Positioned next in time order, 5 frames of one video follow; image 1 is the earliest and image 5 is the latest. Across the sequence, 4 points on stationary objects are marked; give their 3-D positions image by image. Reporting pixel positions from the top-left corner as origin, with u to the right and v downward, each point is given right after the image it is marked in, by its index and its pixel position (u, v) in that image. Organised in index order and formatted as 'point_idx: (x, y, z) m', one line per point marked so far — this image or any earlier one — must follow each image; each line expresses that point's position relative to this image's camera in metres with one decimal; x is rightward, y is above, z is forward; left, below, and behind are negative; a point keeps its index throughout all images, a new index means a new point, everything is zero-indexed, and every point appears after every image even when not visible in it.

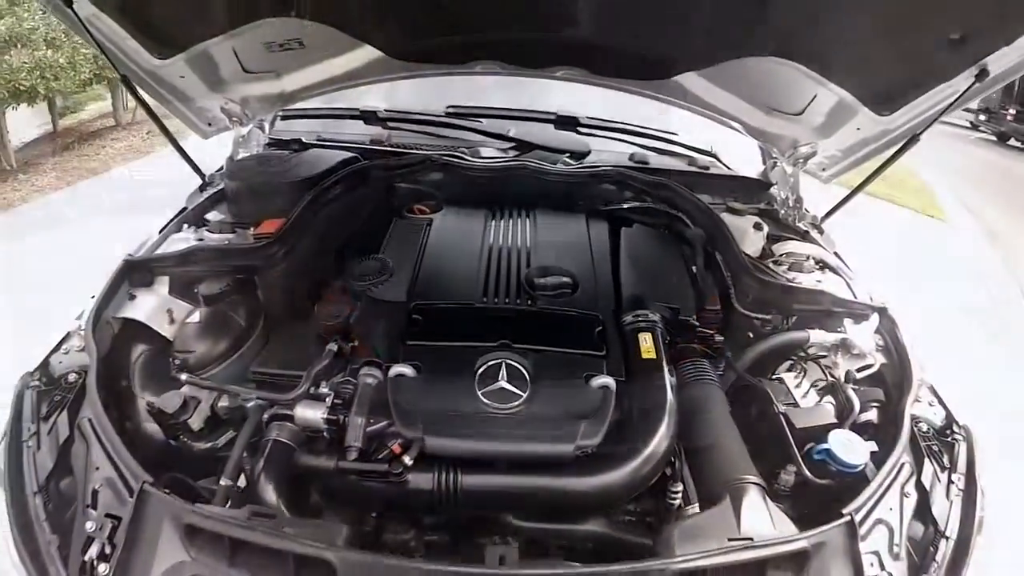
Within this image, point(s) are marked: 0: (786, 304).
0: (+0.5, 0.0, +1.5) m
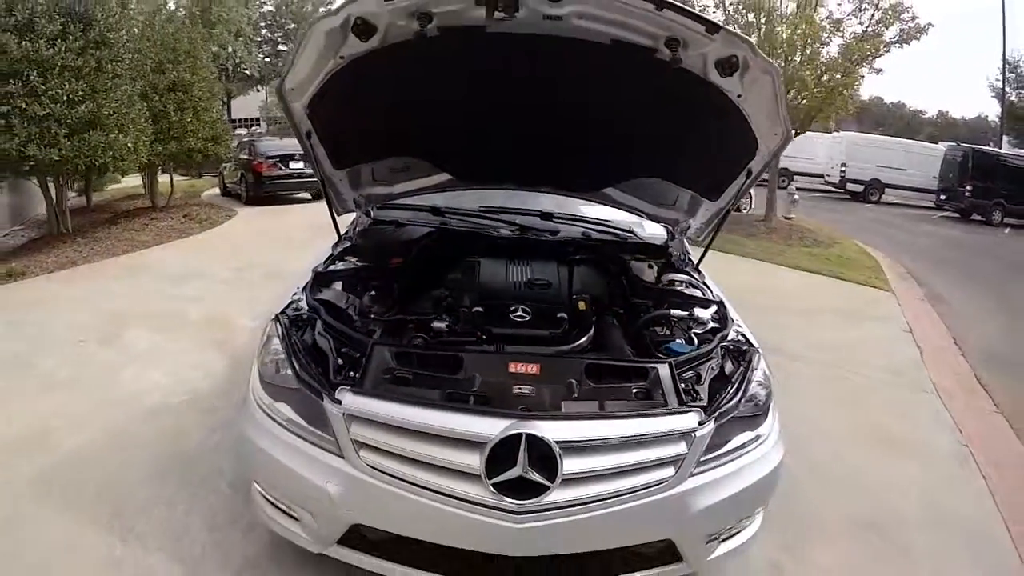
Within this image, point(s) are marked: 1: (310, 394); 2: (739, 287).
0: (+0.6, 0.0, +2.8) m
1: (-0.6, -0.3, +2.1) m
2: (+2.8, 0.0, +9.0) m
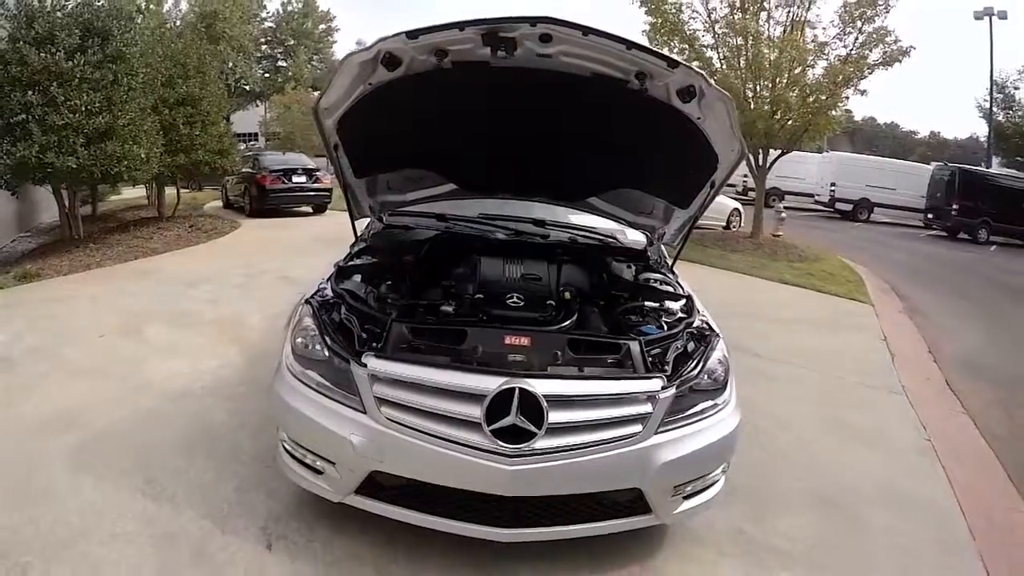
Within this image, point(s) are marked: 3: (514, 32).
0: (+0.5, 0.0, +3.2) m
1: (-0.6, -0.3, +2.5) m
2: (+2.7, -0.1, +9.5) m
3: (0.0, +0.9, +2.6) m
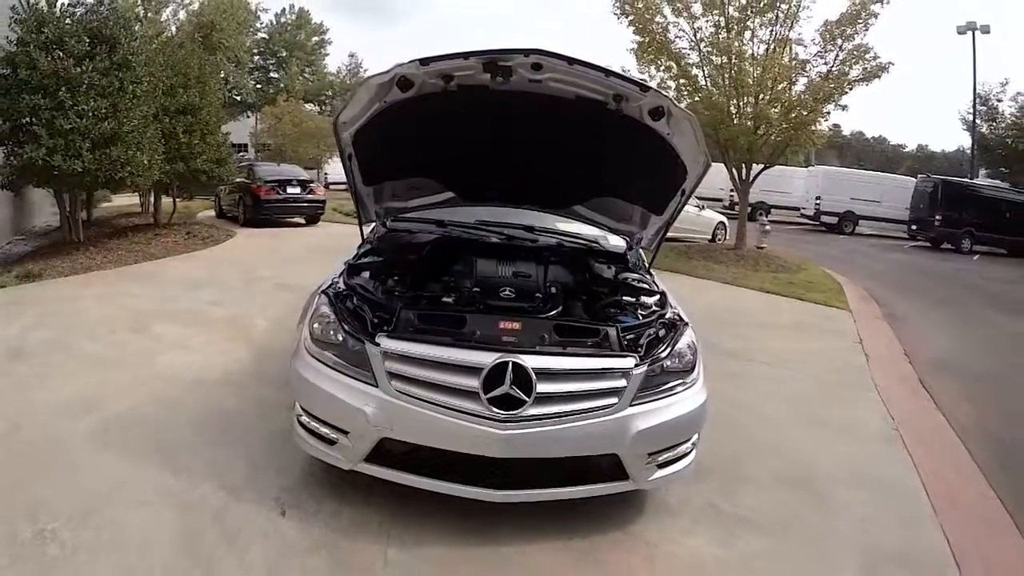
0: (+0.5, 0.0, +3.6) m
1: (-0.6, -0.2, +2.9) m
2: (+2.6, -0.2, +9.9) m
3: (0.0, +0.9, +3.1) m
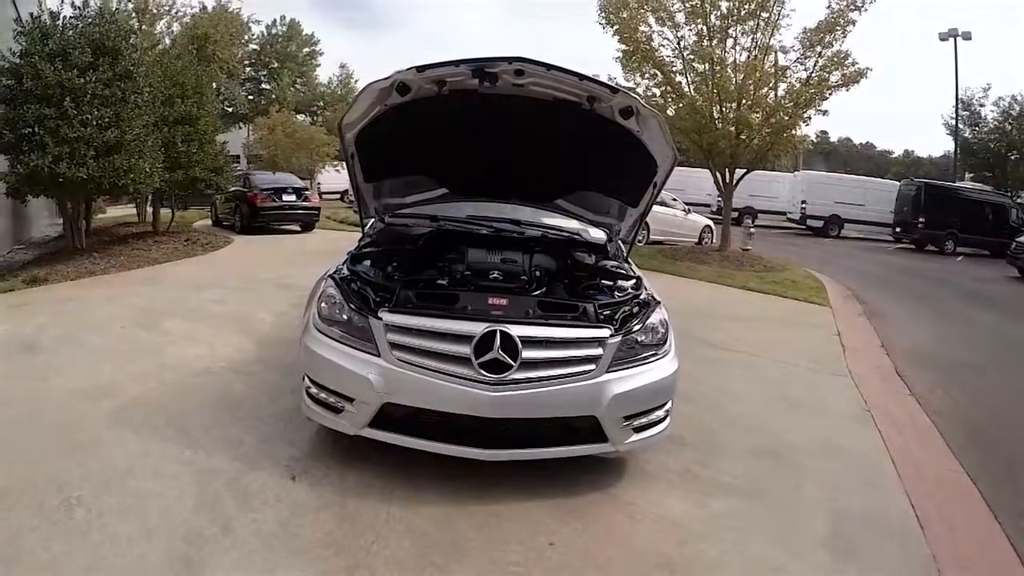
0: (+0.4, +0.1, +4.0) m
1: (-0.7, -0.1, +3.2) m
2: (+2.4, -0.2, +10.3) m
3: (-0.1, +1.0, +3.4) m
